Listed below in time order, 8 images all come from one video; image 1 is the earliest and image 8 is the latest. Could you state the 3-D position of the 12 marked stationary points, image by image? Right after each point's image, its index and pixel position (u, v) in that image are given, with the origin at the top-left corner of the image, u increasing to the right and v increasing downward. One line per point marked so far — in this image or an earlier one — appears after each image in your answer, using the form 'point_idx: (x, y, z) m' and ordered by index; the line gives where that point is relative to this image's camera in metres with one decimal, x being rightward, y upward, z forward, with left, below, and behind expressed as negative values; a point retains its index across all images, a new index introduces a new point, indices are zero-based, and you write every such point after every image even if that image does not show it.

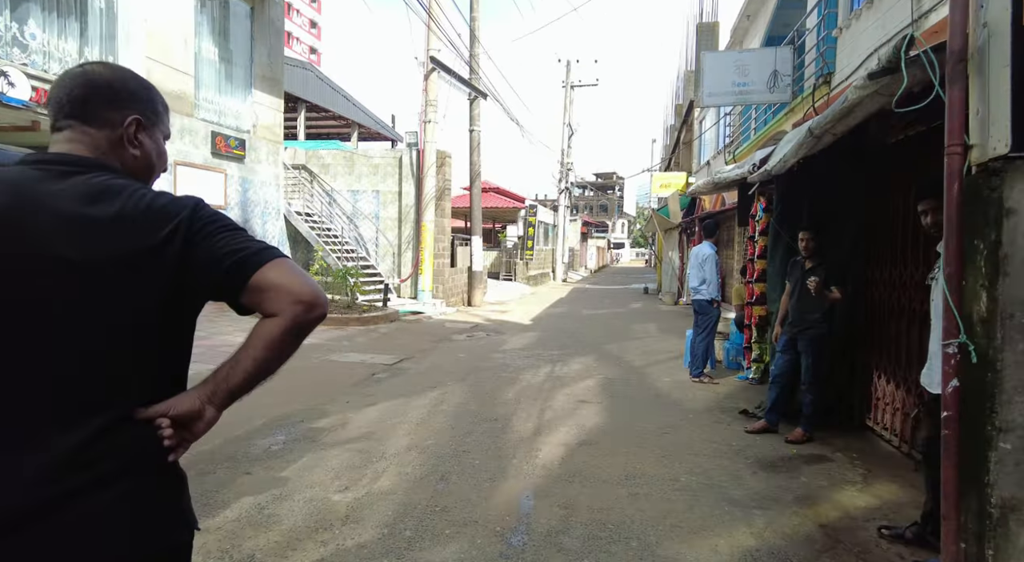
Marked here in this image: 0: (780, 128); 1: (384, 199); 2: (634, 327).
0: (+4.4, +2.5, +10.8) m
1: (-3.2, +2.0, +16.3) m
2: (+2.5, -1.0, +13.6) m
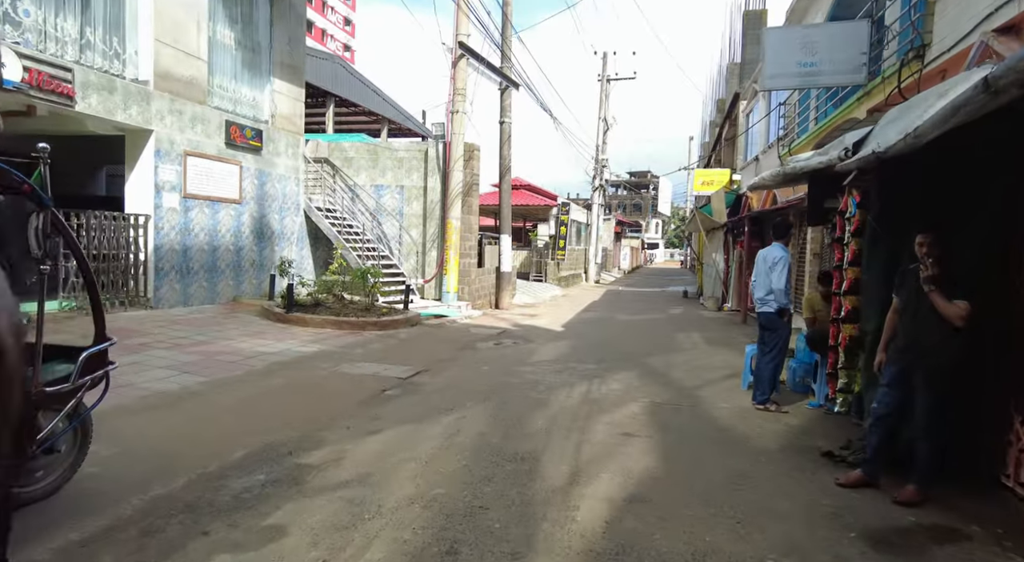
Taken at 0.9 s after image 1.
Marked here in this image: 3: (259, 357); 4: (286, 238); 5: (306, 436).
0: (+4.9, +2.4, +9.5) m
1: (-2.4, +2.0, +15.4) m
2: (+3.1, -1.1, +12.4) m
3: (-3.0, -0.9, +7.8) m
4: (-4.8, +0.9, +14.0) m
5: (-1.6, -1.2, +5.2) m
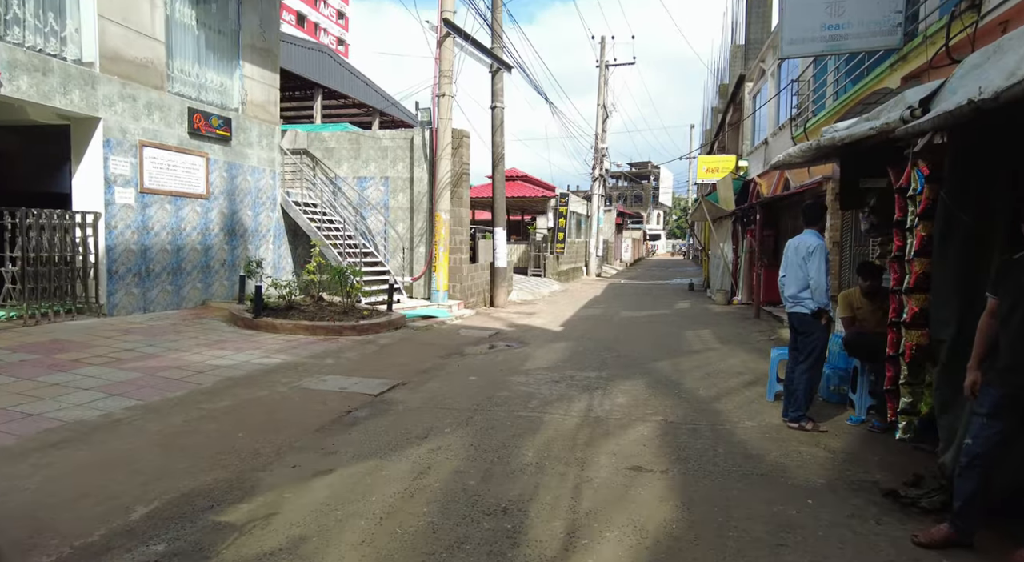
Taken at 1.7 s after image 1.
0: (+4.7, +2.5, +8.5) m
1: (-2.6, +2.1, +14.3) m
2: (+3.0, -0.9, +11.4) m
3: (-3.1, -0.9, +6.8) m
4: (-4.9, +0.9, +13.0) m
5: (-1.7, -1.3, +4.2) m
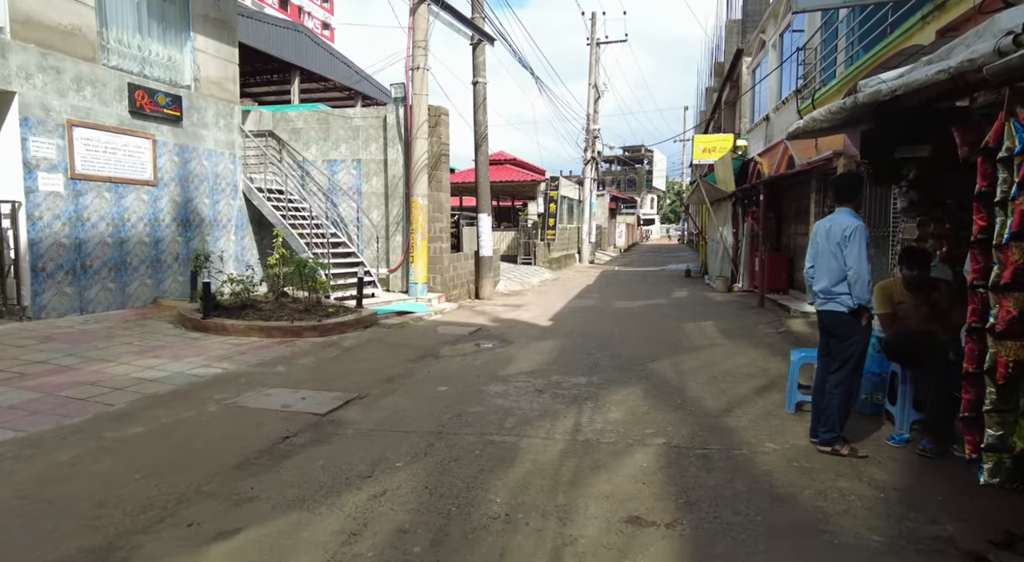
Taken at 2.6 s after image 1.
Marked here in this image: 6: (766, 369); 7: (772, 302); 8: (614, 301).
0: (+4.5, +2.7, +7.4) m
1: (-2.9, +2.2, +13.2) m
2: (+2.7, -0.8, +10.4) m
3: (-3.3, -0.9, +5.8) m
4: (-5.2, +1.0, +11.8) m
5: (-1.9, -1.3, +3.2) m
6: (+2.7, -1.0, +7.2) m
7: (+5.2, -0.4, +13.5) m
8: (+2.2, -0.4, +14.5) m
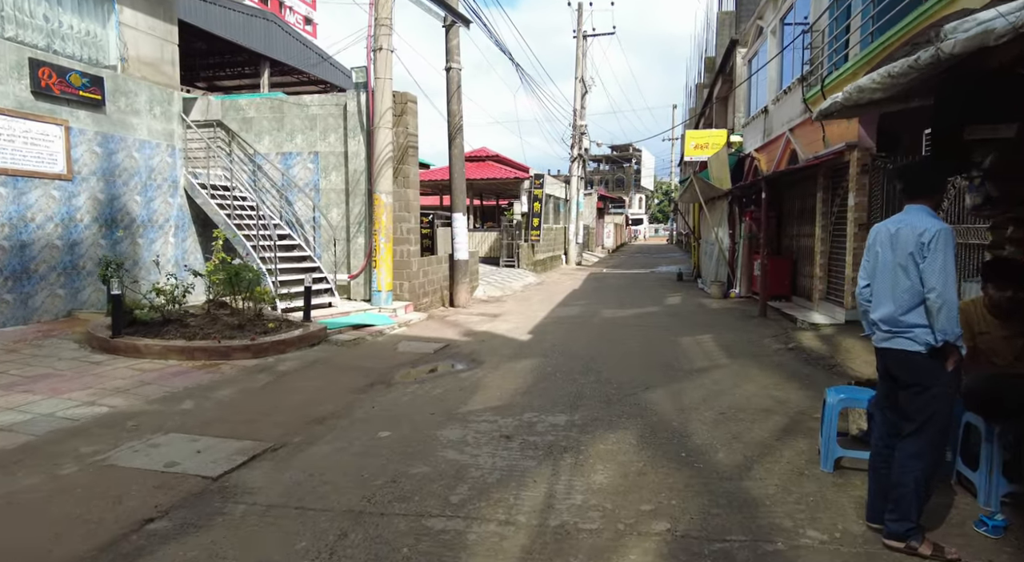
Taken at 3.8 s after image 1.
0: (+4.1, +2.5, +6.1) m
1: (-3.3, +2.1, +11.8) m
2: (+2.3, -0.9, +9.1) m
3: (-3.6, -1.1, +4.4) m
4: (-5.6, +0.8, +10.4) m
5: (-2.2, -1.4, +1.8) m
6: (+2.4, -1.1, +5.9) m
7: (+4.8, -0.6, +12.2) m
8: (+1.8, -0.6, +13.2) m
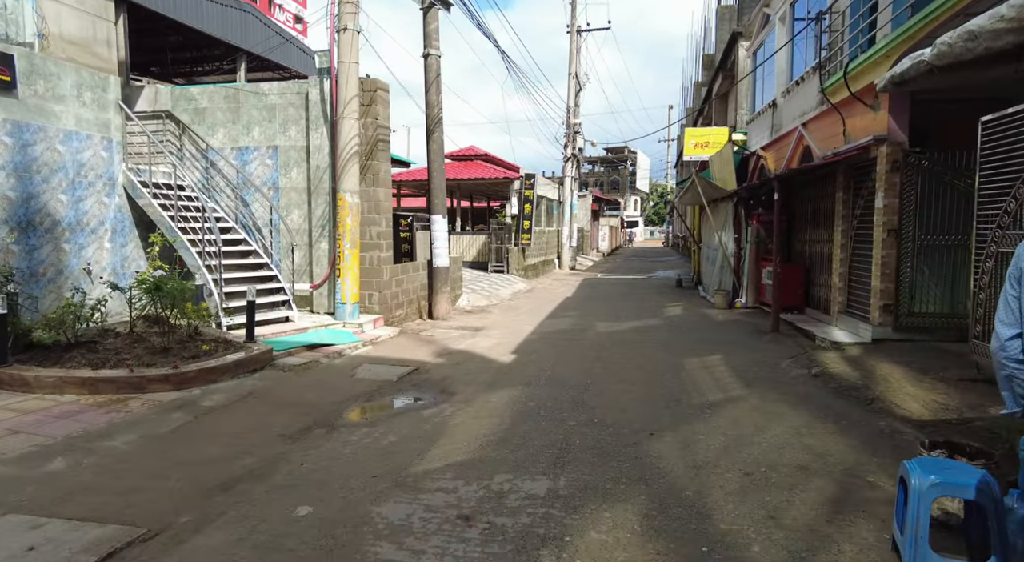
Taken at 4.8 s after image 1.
0: (+3.9, +2.4, +4.9) m
1: (-3.6, +1.9, +10.5) m
2: (+2.1, -1.0, +7.9) m
3: (-3.8, -1.2, +3.1) m
4: (-5.9, +0.7, +9.1) m
5: (-2.4, -1.6, +0.5) m
6: (+2.2, -1.2, +4.6) m
7: (+4.5, -0.7, +11.0) m
8: (+1.5, -0.7, +11.9) m
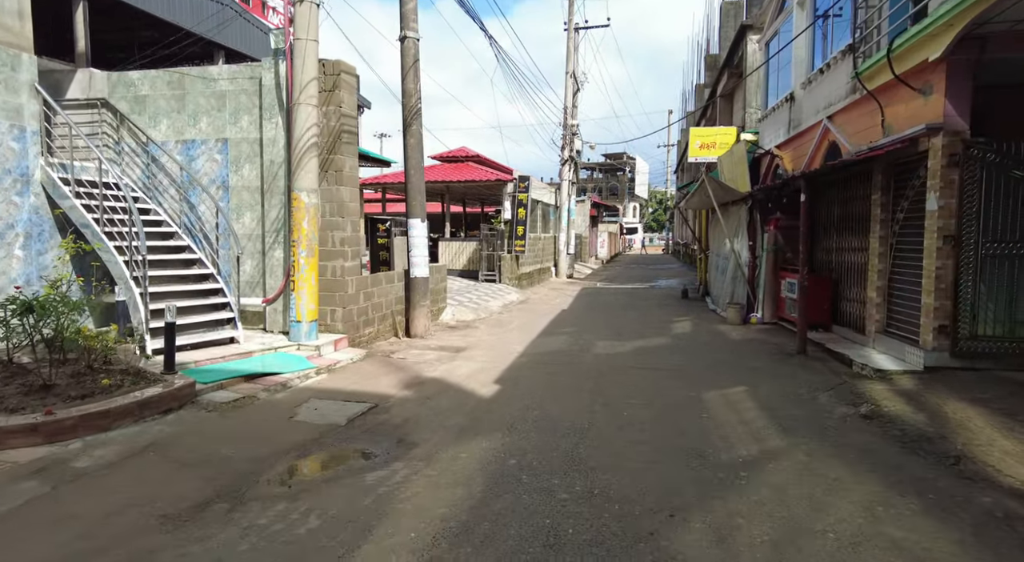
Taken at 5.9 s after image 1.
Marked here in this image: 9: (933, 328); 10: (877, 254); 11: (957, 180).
0: (+3.7, +2.2, +3.5) m
1: (-3.8, +1.8, +9.1) m
2: (+1.9, -1.2, +6.4) m
3: (-4.0, -1.3, +1.6) m
4: (-6.1, +0.5, +7.6) m
5: (-2.6, -1.6, -0.9) m
6: (+2.0, -1.4, +3.2) m
7: (+4.3, -0.9, +9.5) m
8: (+1.3, -0.9, +10.5) m
9: (+4.6, -0.5, +7.3) m
10: (+4.8, +0.3, +8.8) m
11: (+4.8, +1.1, +7.2) m
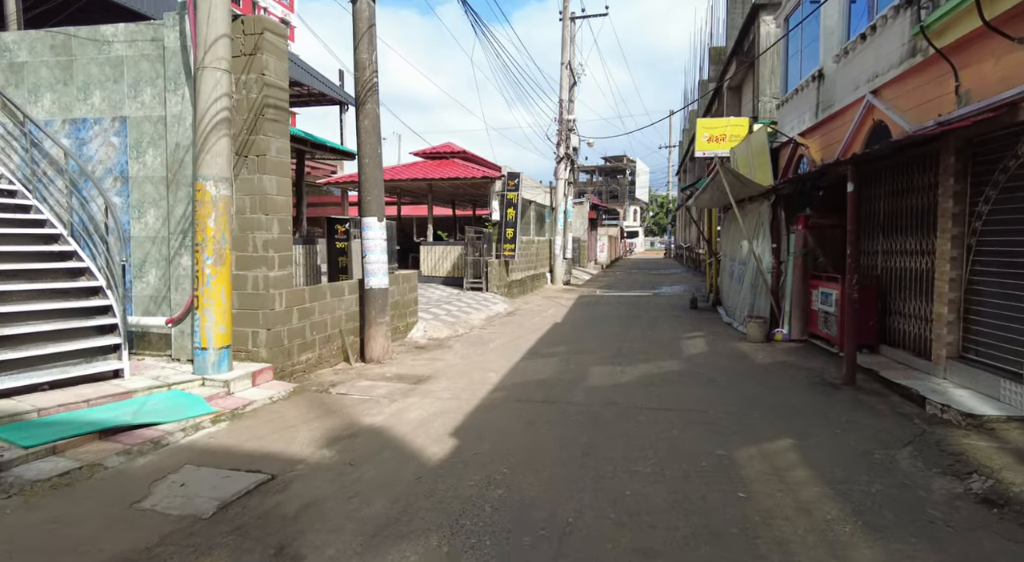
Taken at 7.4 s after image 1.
0: (+3.4, +2.2, +1.6) m
1: (-4.1, +1.6, +7.2) m
2: (+1.6, -1.3, +4.5) m
3: (-4.3, -1.4, -0.3) m
4: (-6.4, +0.4, +5.7) m
5: (-2.9, -1.7, -2.9) m
6: (+1.7, -1.5, +1.2) m
7: (+4.0, -1.1, +7.6) m
8: (+1.0, -1.1, +8.5) m
9: (+4.3, -0.6, +5.4) m
10: (+4.5, +0.2, +6.8) m
11: (+4.5, +1.0, +5.2) m
